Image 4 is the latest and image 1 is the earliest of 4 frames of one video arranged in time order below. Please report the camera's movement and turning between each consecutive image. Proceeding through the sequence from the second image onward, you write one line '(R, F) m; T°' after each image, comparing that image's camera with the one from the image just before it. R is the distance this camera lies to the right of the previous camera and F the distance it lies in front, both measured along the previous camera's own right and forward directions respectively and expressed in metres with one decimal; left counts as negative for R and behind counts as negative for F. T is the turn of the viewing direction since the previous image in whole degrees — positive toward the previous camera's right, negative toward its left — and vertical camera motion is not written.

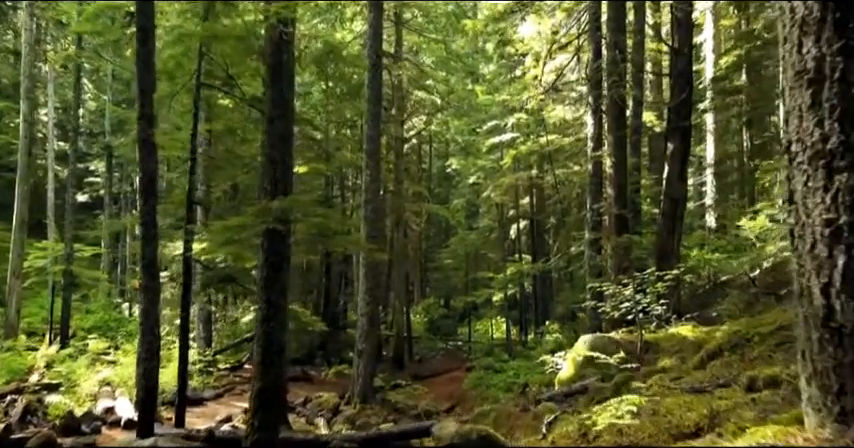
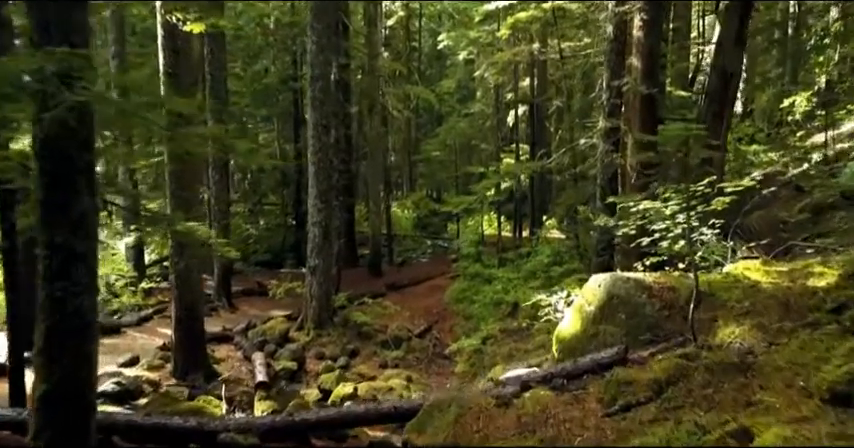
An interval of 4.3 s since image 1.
(+0.7, +3.5) m; 0°
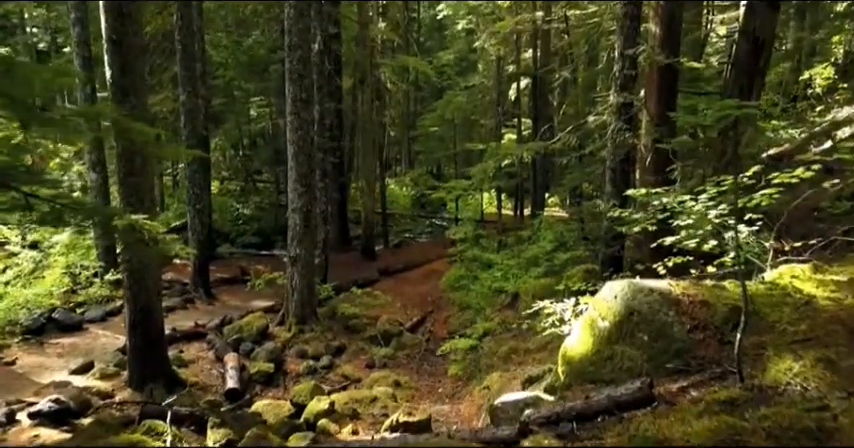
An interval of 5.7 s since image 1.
(+0.2, +1.2) m; 0°
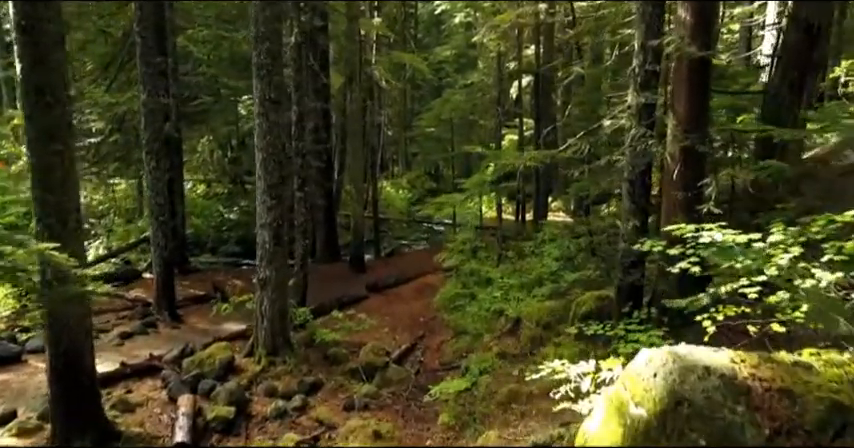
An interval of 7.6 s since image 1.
(+0.2, +1.5) m; 0°
